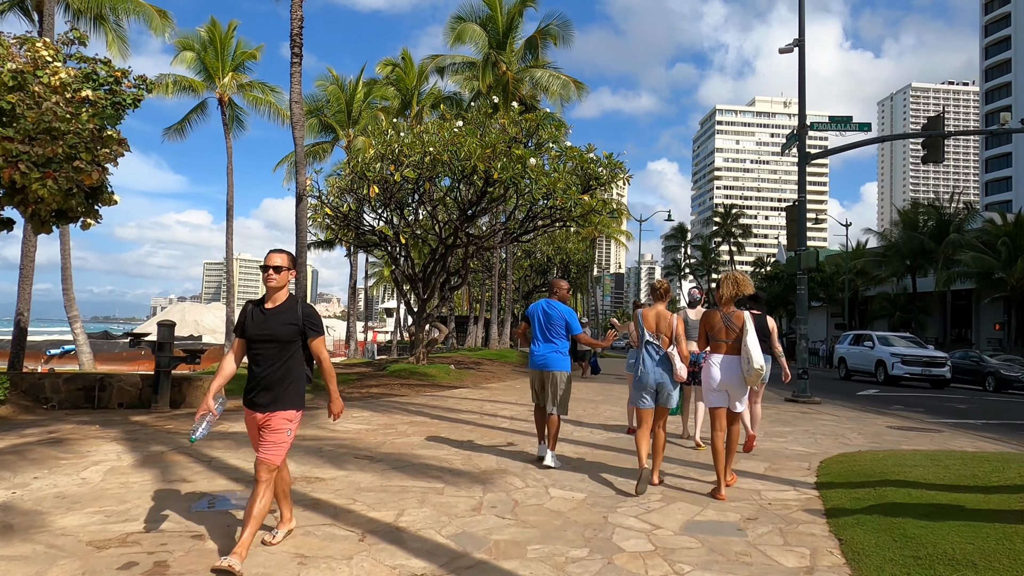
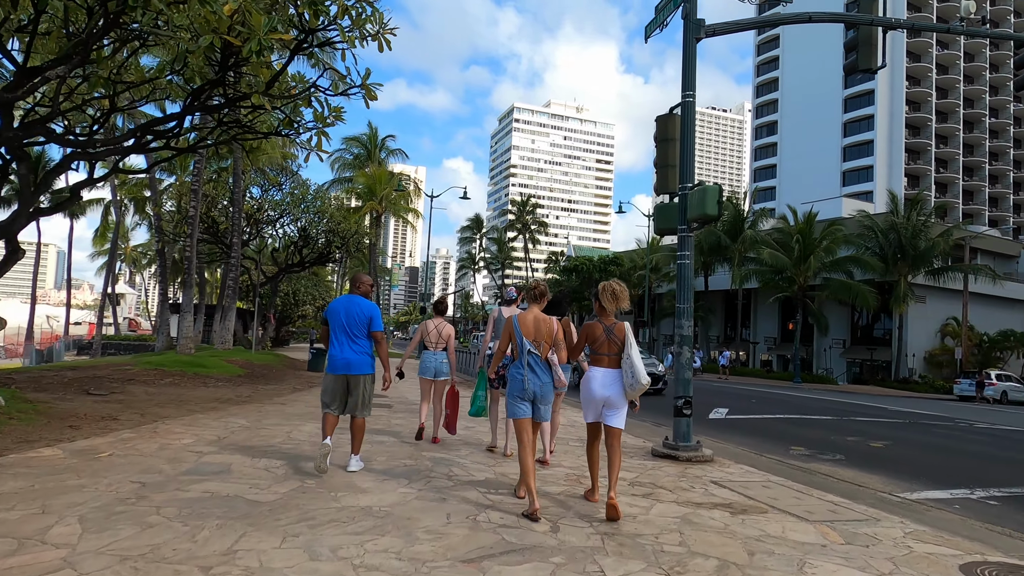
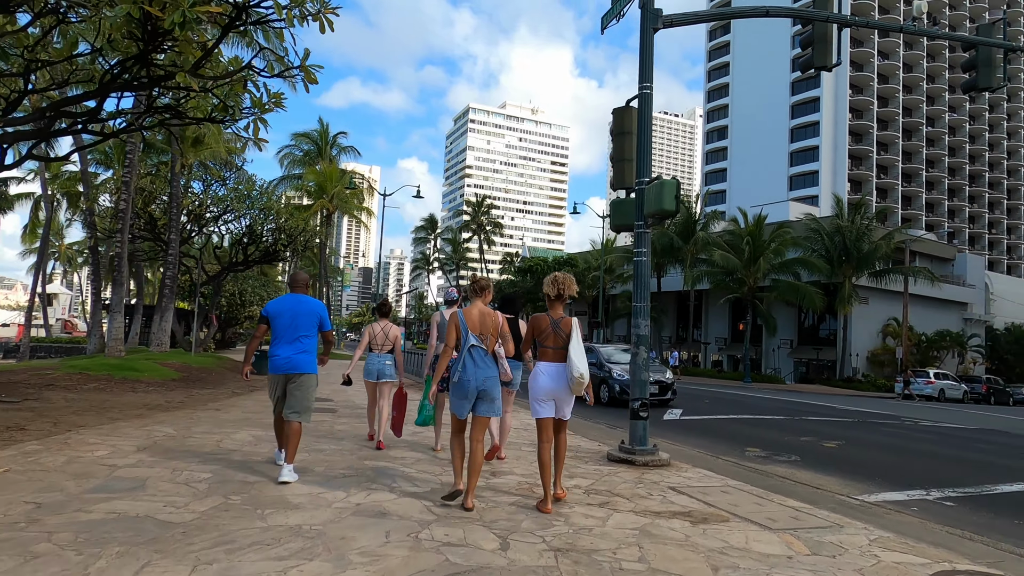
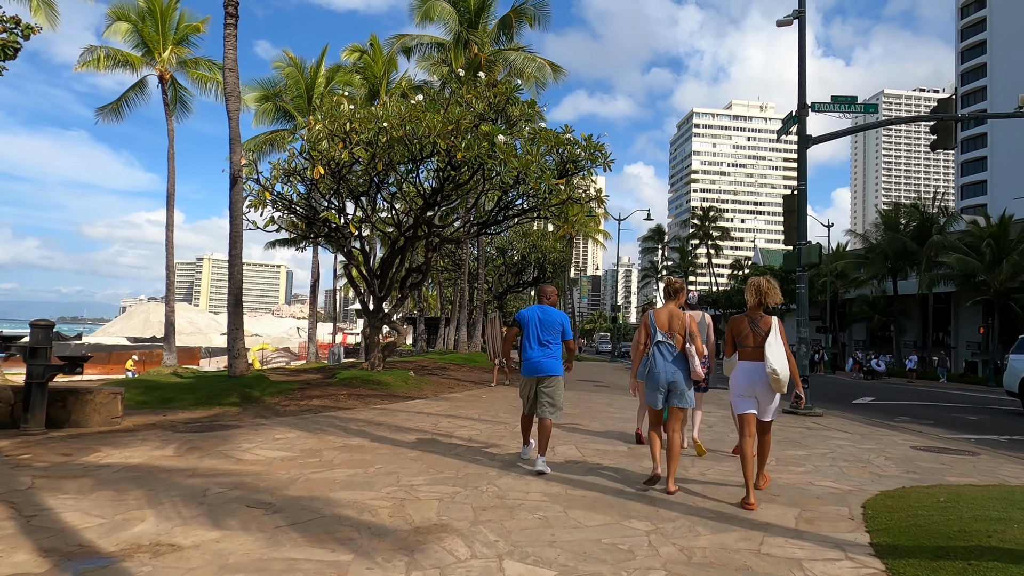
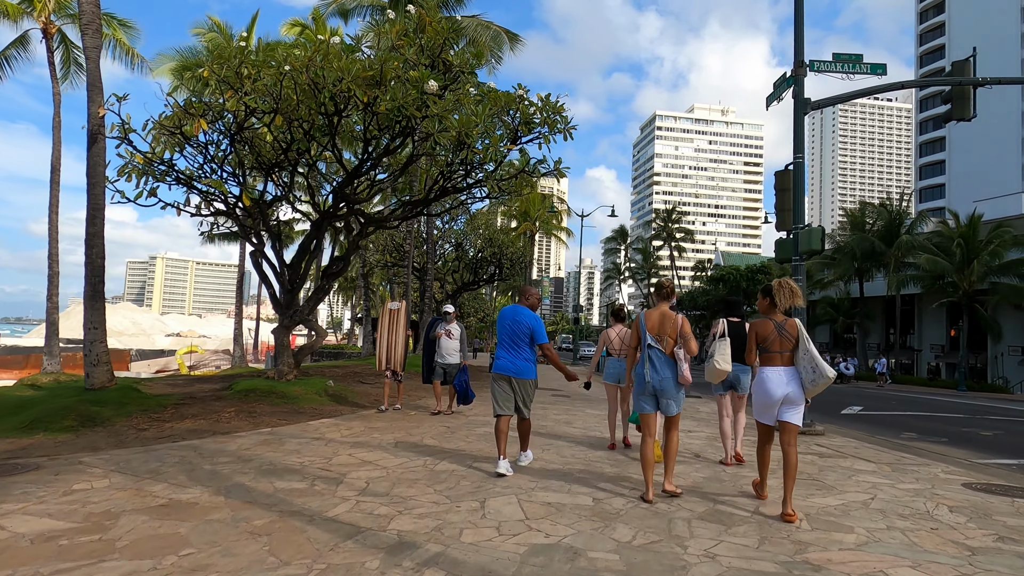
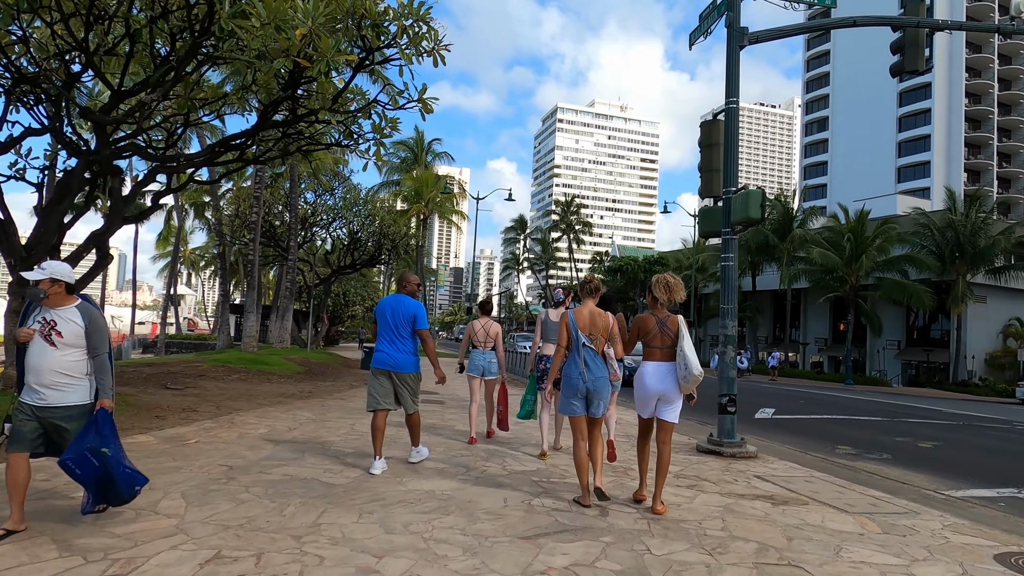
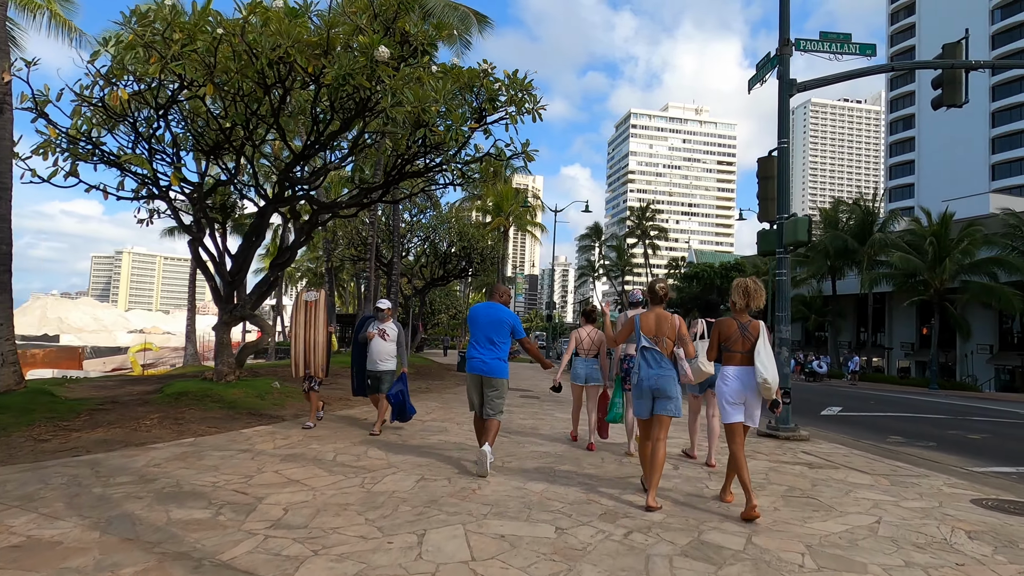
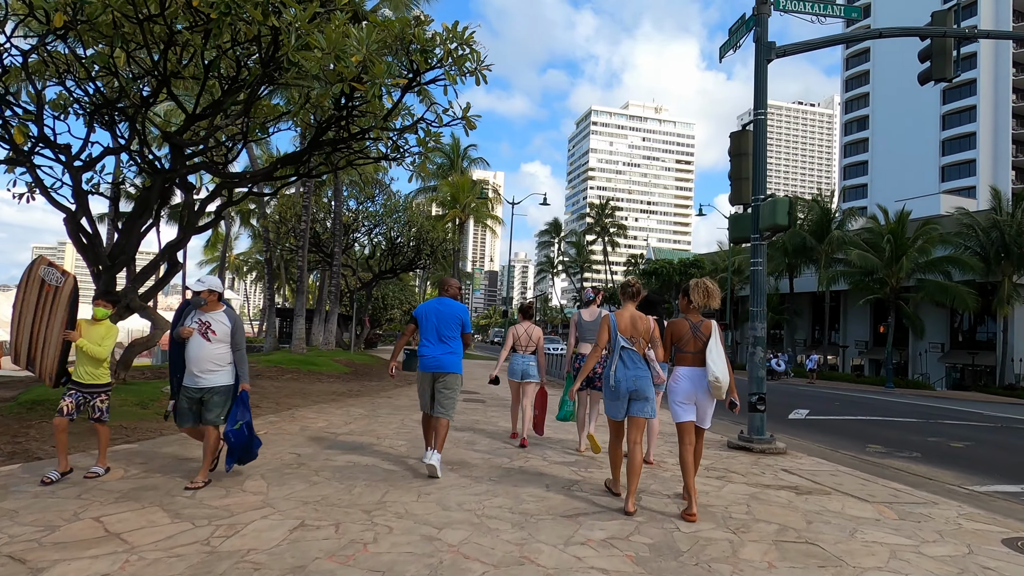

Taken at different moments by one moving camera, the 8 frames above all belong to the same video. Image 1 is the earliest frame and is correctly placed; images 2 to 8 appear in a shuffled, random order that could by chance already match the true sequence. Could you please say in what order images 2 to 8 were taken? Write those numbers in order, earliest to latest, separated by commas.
4, 5, 7, 8, 6, 2, 3
